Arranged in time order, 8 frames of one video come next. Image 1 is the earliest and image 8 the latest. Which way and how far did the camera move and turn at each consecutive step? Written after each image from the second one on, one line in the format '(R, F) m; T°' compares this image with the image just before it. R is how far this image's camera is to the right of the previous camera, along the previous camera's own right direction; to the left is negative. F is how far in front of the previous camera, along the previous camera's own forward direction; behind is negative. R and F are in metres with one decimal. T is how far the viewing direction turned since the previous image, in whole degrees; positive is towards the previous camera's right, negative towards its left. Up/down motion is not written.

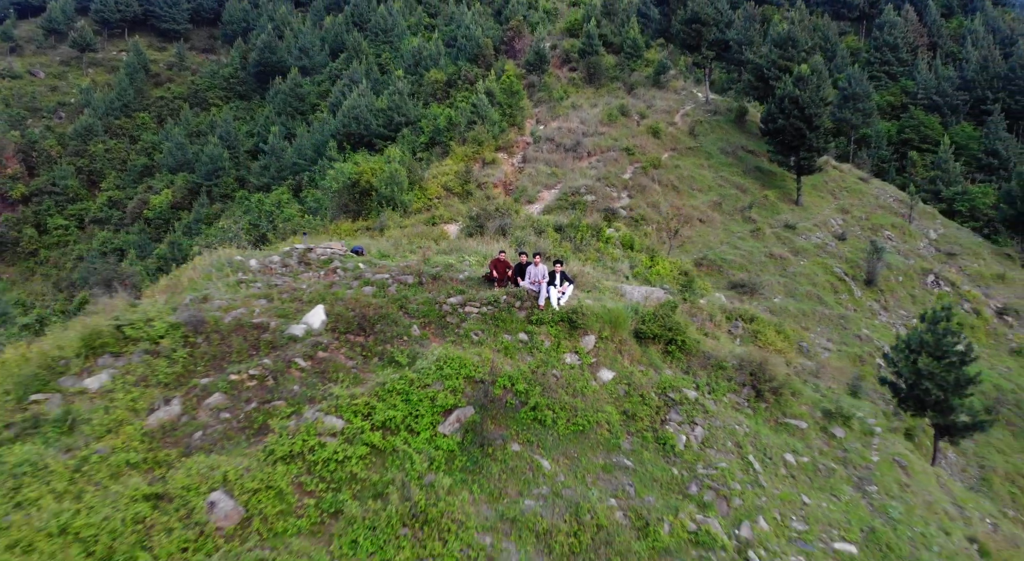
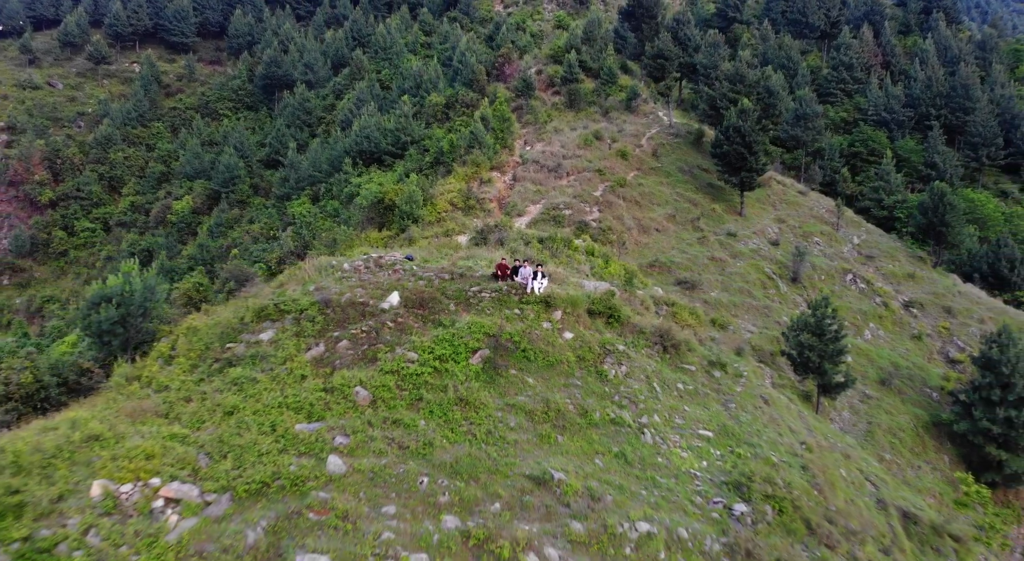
(-0.1, -3.4) m; +1°
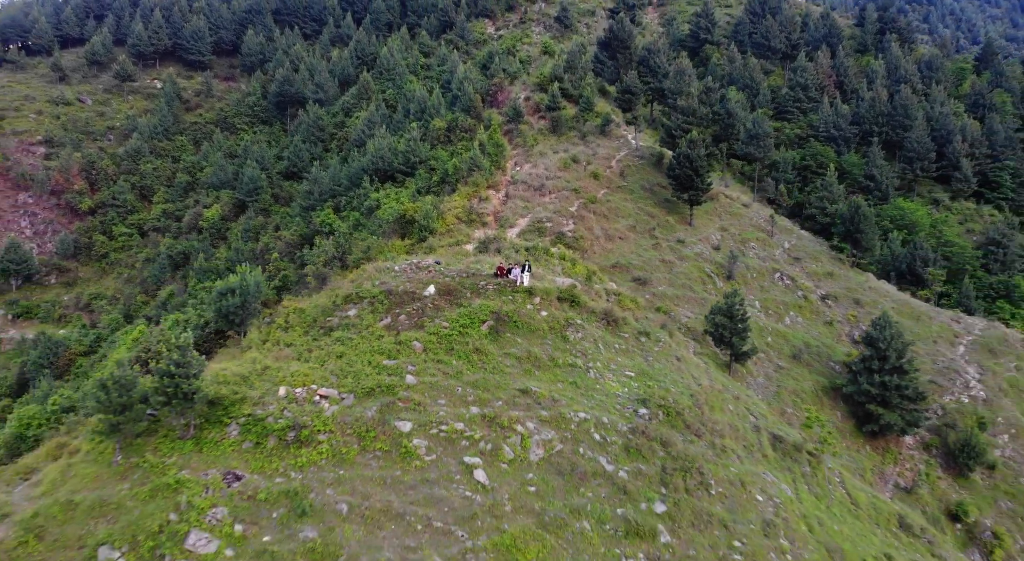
(-0.1, -4.8) m; +1°
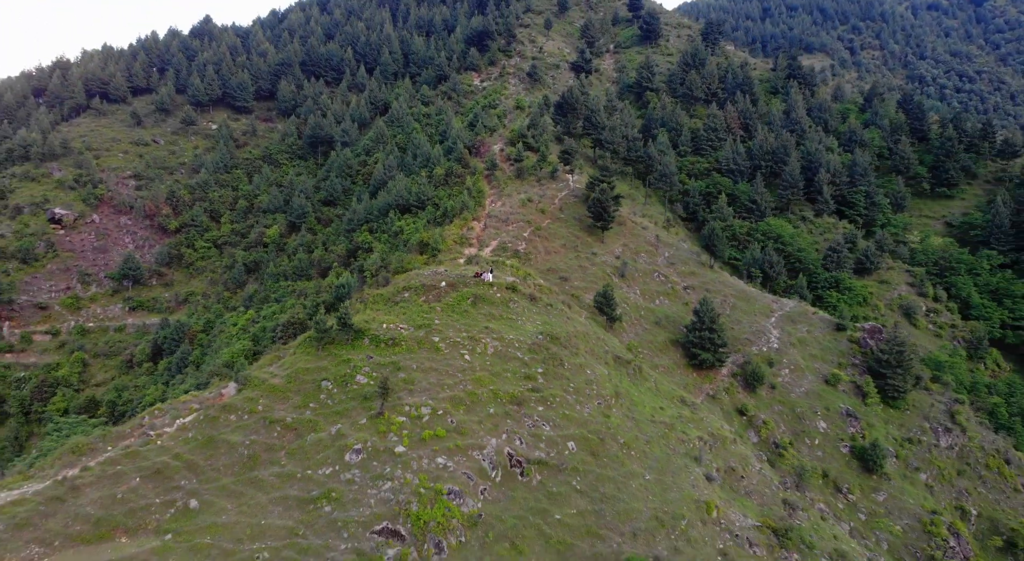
(+1.0, -14.6) m; +1°
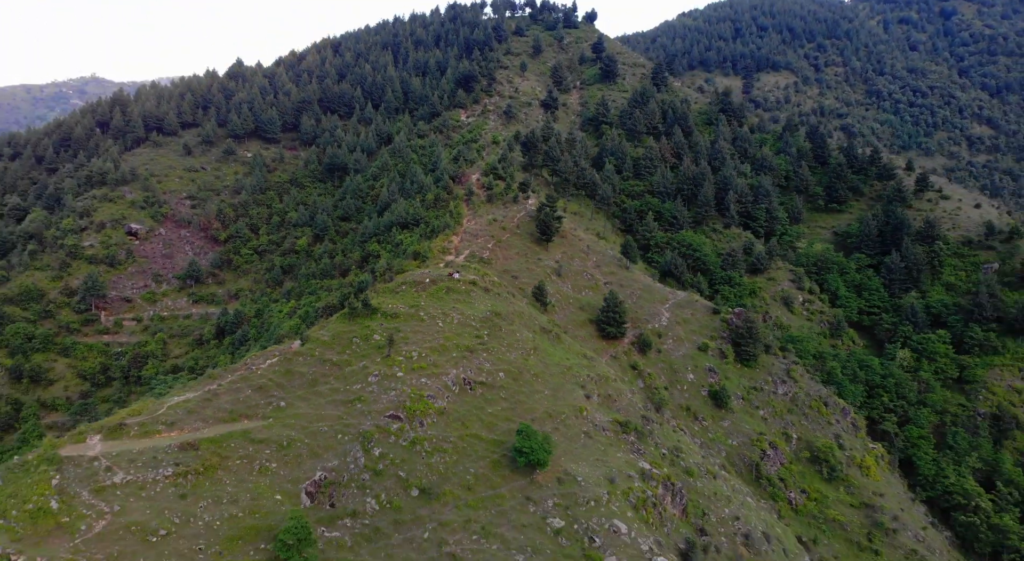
(+3.0, -15.8) m; 0°
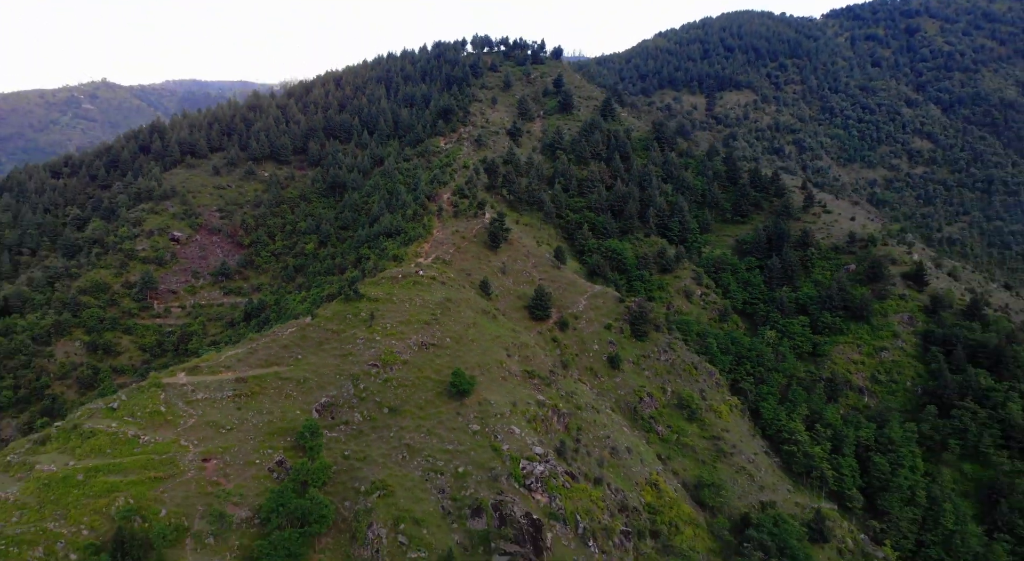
(+5.5, -18.5) m; 0°
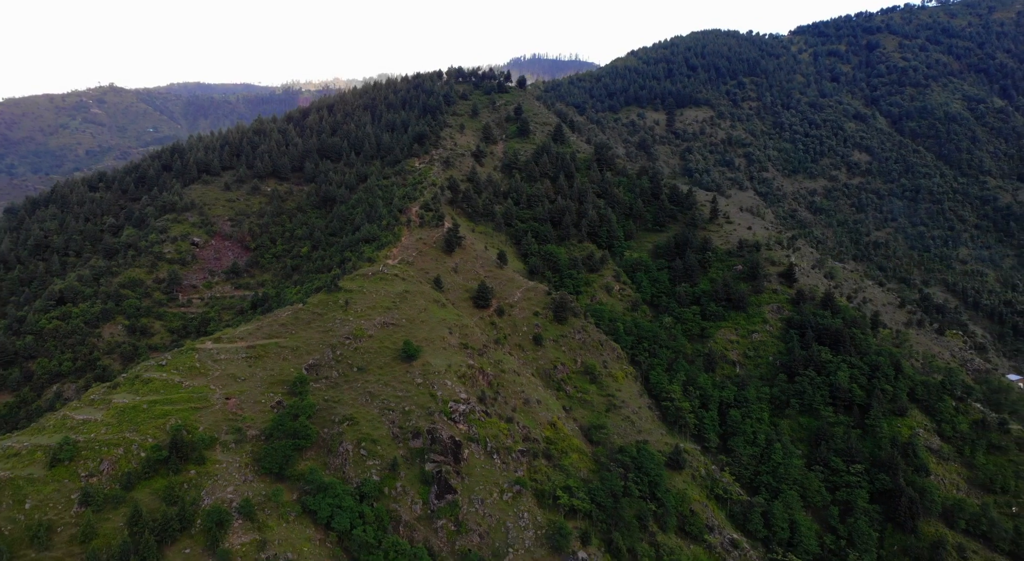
(+7.9, -20.5) m; 0°
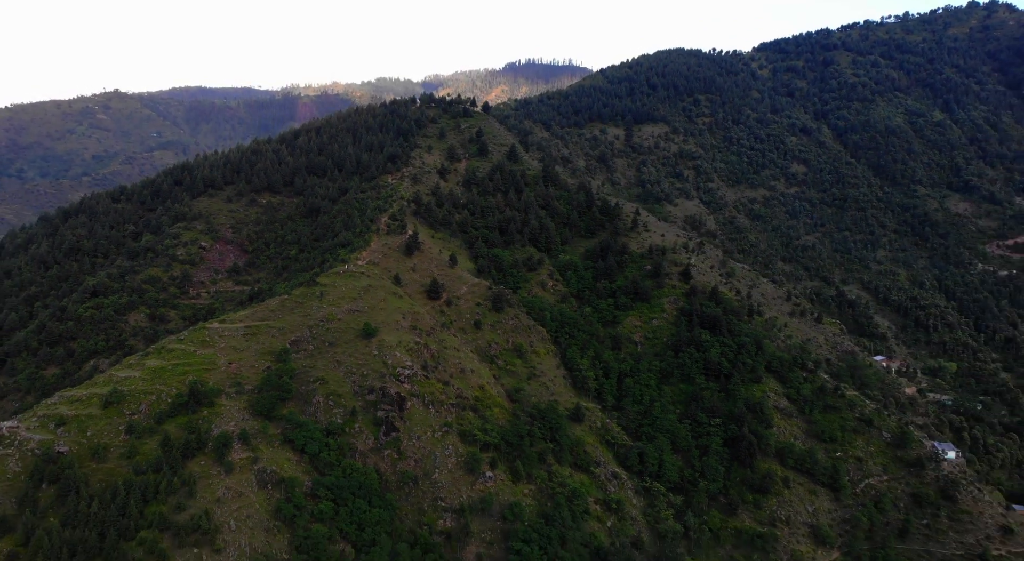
(+10.1, -23.0) m; 0°
